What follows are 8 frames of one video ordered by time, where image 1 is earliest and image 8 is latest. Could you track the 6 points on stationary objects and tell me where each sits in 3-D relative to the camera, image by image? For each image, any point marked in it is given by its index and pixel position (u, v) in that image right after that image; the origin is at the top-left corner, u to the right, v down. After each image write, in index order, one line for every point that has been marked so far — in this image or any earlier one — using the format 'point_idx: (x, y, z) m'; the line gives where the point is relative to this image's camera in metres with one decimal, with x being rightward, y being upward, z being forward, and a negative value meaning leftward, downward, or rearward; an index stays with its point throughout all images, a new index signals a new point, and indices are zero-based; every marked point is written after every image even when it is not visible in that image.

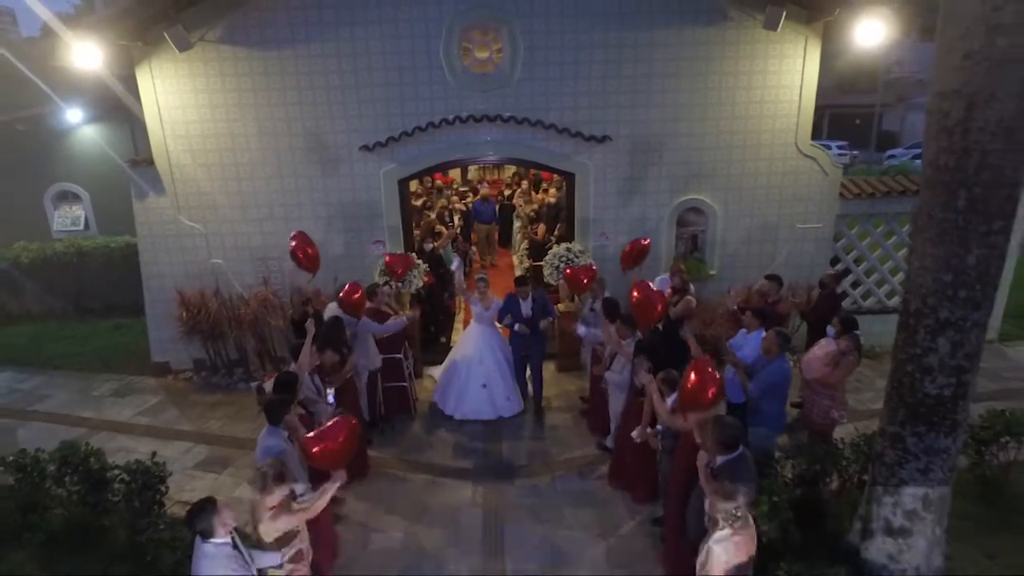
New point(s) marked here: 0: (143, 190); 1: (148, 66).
0: (-4.9, +1.3, +8.2) m
1: (-4.6, +2.8, +7.8) m
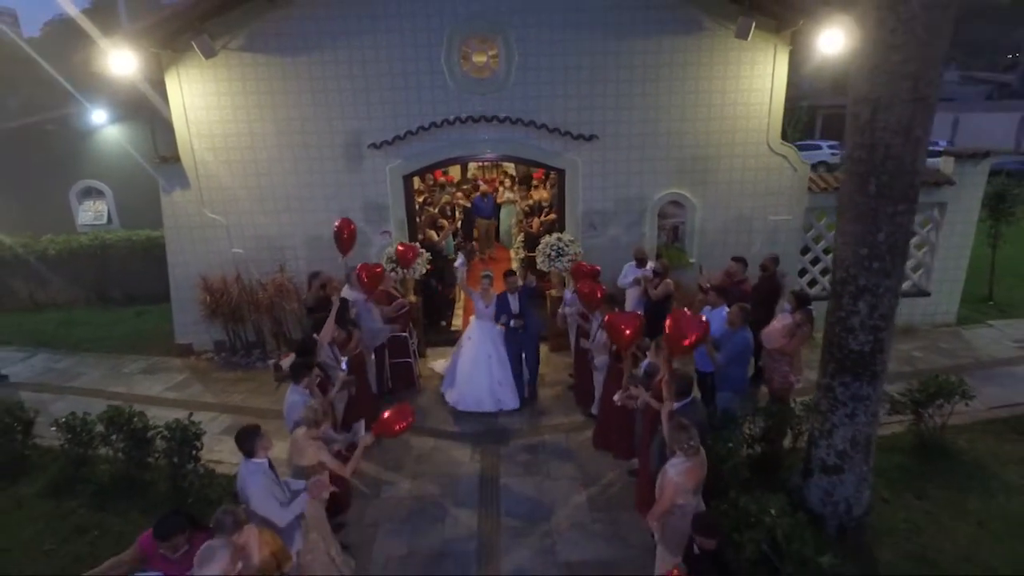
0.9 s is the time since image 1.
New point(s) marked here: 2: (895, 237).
0: (-5.0, +1.5, +9.0) m
1: (-4.6, +3.0, +8.5) m
2: (+2.7, +0.4, +4.4) m
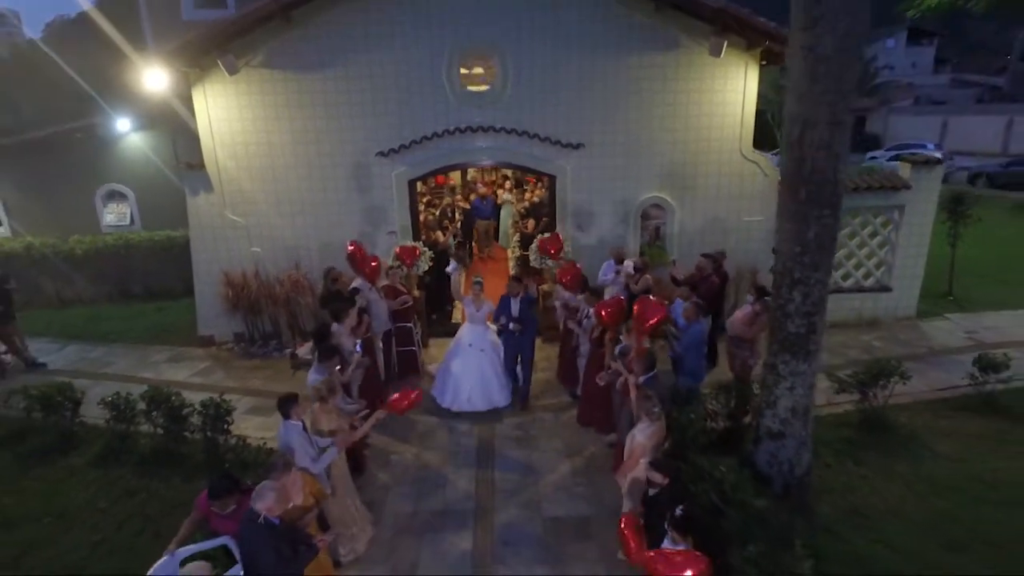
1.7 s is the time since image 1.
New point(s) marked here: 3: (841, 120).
0: (-5.0, +1.6, +9.9) m
1: (-4.7, +3.1, +9.4) m
2: (+2.6, +0.4, +5.3) m
3: (+2.6, +1.3, +5.0) m
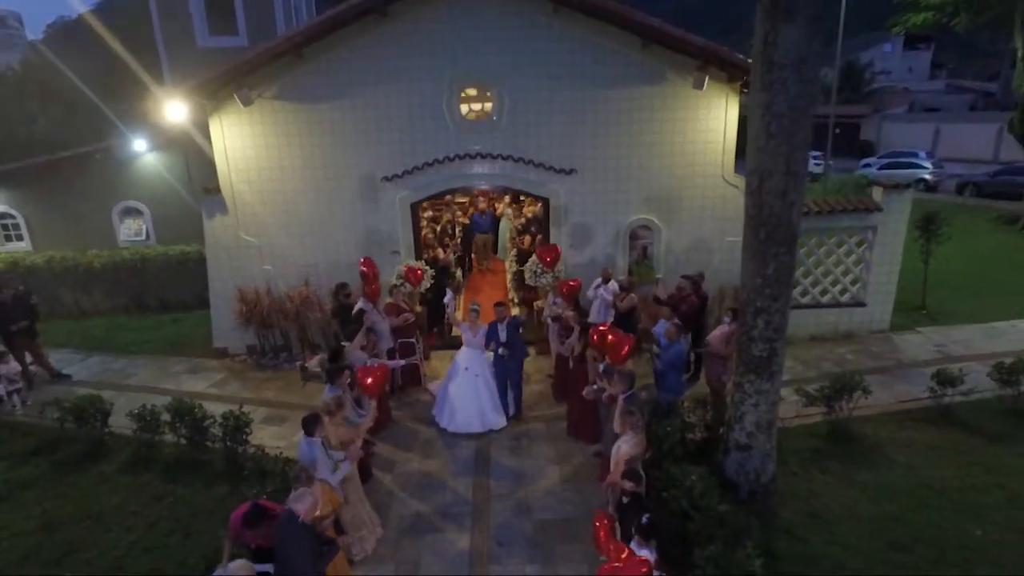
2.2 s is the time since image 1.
0: (-5.1, +1.3, +10.6) m
1: (-4.8, +2.8, +10.1) m
2: (+2.6, +0.2, +5.9) m
3: (+2.6, +1.1, +5.7) m
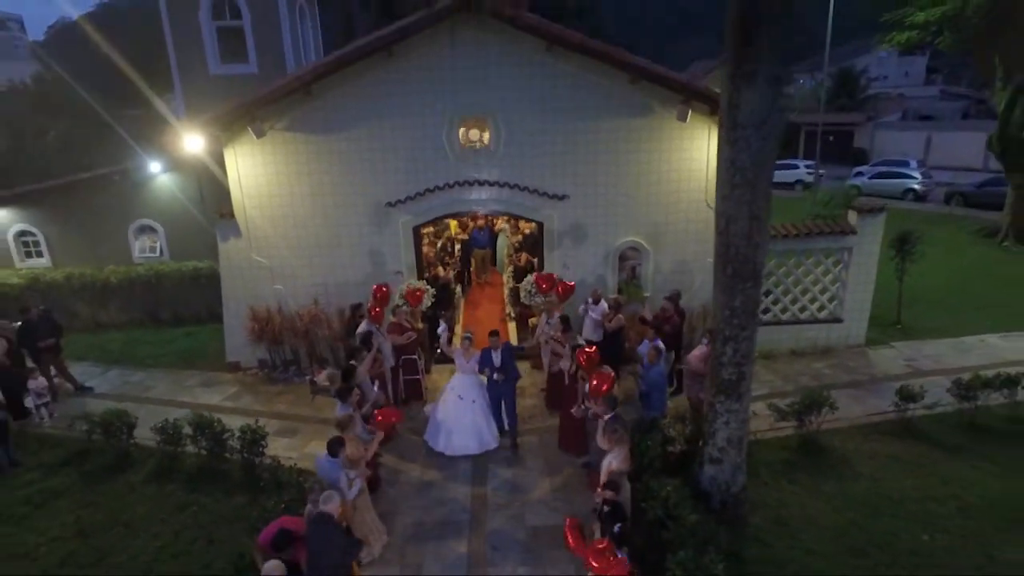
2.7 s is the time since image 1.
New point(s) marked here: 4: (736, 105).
0: (-5.2, +1.0, +11.2) m
1: (-4.8, +2.5, +10.8) m
2: (+2.5, -0.2, +6.6) m
3: (+2.5, +0.7, +6.3) m
4: (+2.2, +1.8, +6.2) m
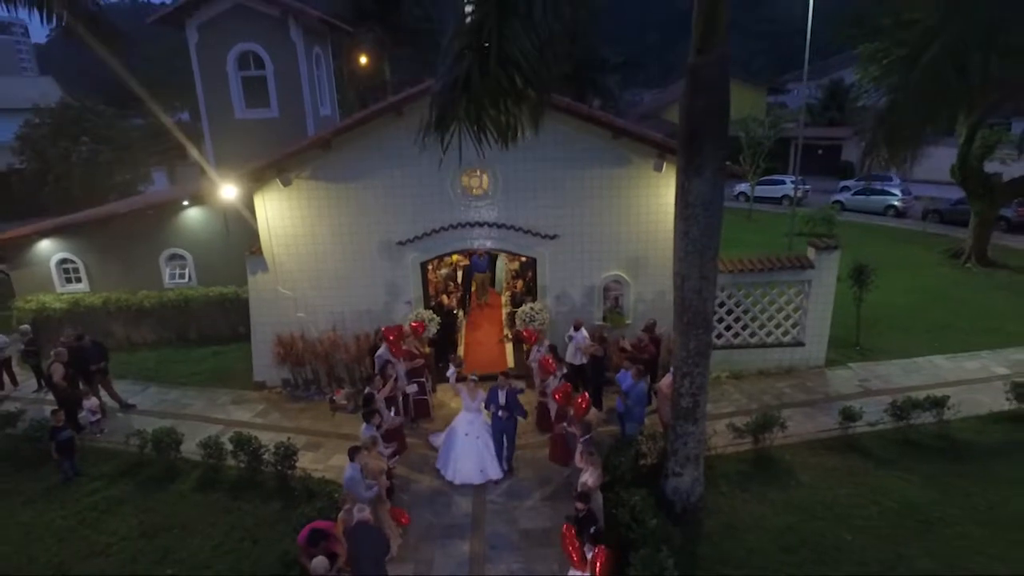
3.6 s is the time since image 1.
0: (-5.2, +0.4, +12.7) m
1: (-4.9, +1.9, +12.2) m
2: (+2.4, -0.8, +8.0) m
3: (+2.4, +0.2, +7.8) m
4: (+2.2, +1.2, +7.6) m
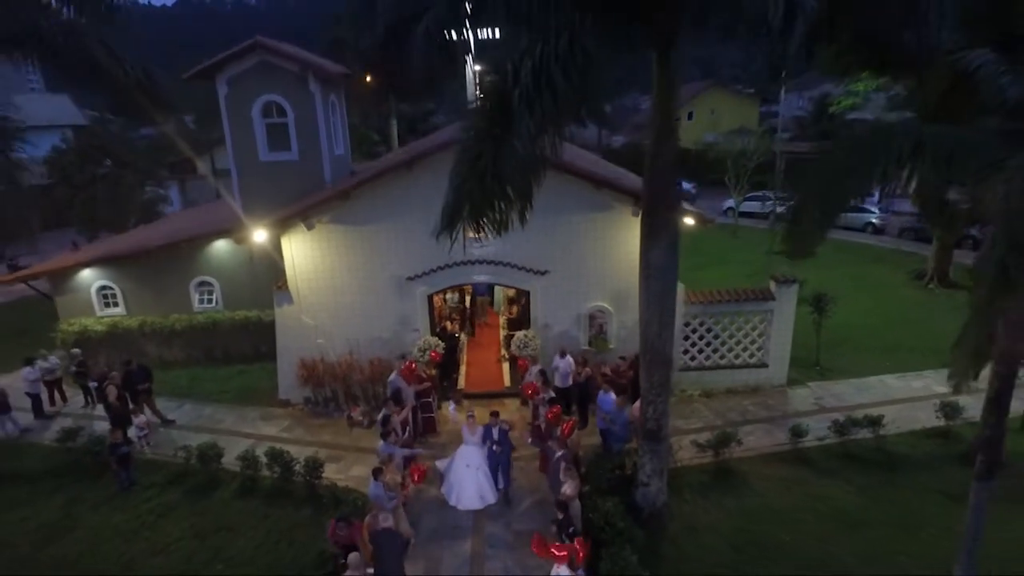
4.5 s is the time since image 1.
0: (-5.3, -0.3, +14.4) m
1: (-5.0, +1.2, +13.9) m
2: (+2.3, -1.4, +9.7) m
3: (+2.3, -0.5, +9.5) m
4: (+2.1, +0.6, +9.3) m
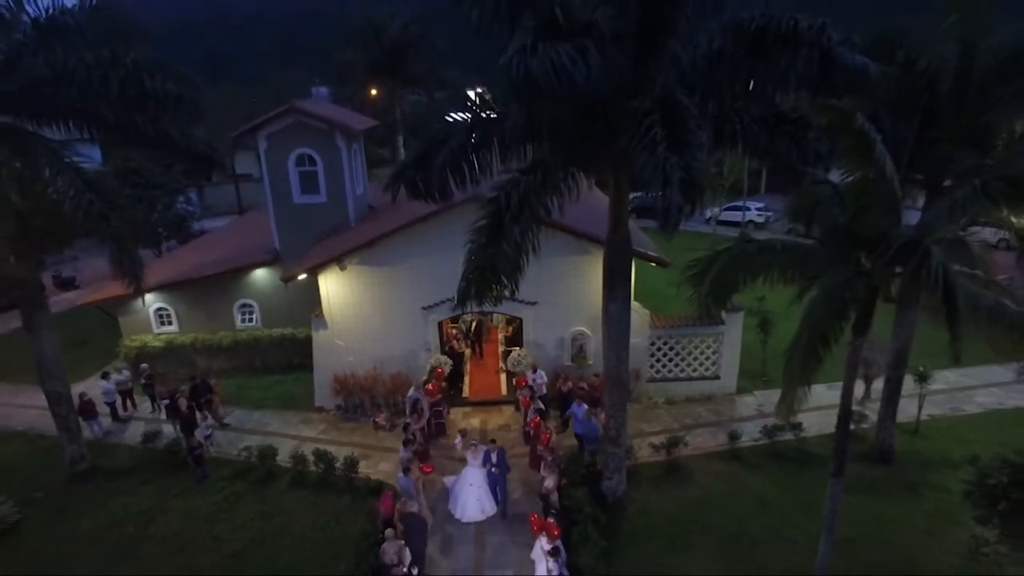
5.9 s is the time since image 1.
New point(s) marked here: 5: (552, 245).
0: (-5.5, -1.1, +17.4) m
1: (-5.1, +0.4, +16.9) m
2: (+2.2, -2.3, +12.8) m
3: (+2.2, -1.4, +12.6) m
4: (+1.9, -0.3, +12.4) m
5: (+1.1, +1.2, +16.9) m
